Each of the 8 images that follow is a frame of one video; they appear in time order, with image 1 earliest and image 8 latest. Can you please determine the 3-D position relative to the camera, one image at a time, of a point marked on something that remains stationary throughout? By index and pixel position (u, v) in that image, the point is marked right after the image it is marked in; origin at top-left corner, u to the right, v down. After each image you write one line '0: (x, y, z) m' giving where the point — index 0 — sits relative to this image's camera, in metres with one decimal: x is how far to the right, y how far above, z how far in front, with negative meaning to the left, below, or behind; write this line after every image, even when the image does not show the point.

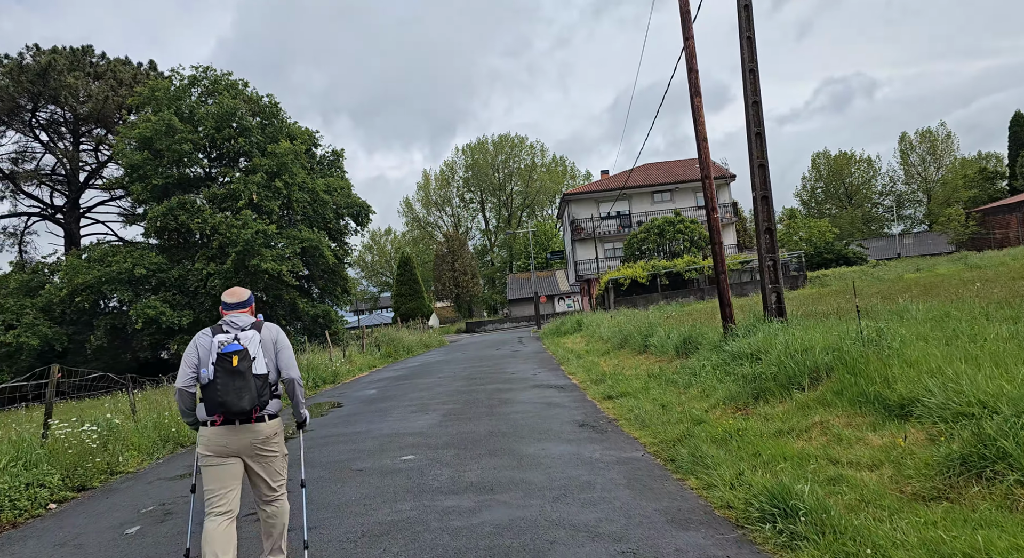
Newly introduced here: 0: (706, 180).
0: (+3.0, +1.5, +11.0) m
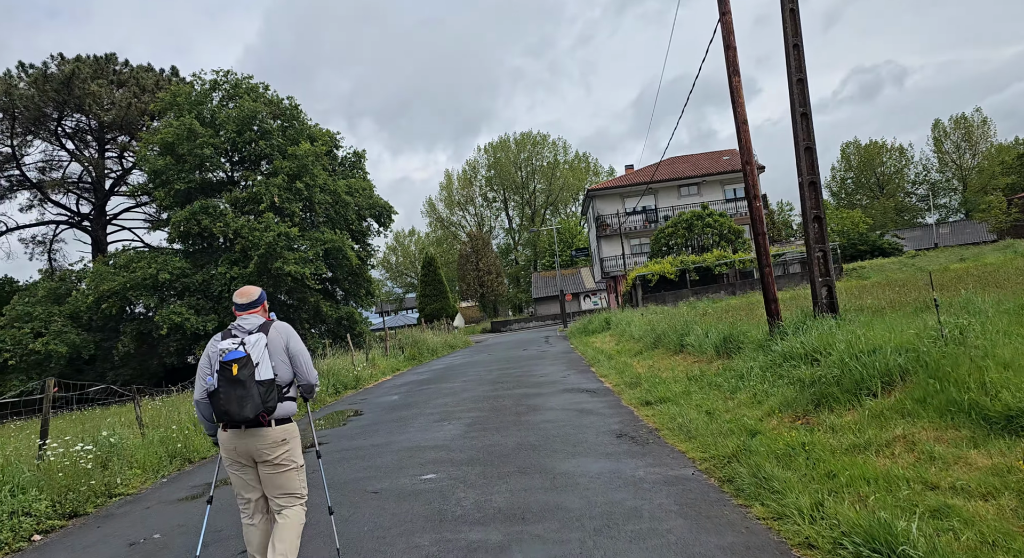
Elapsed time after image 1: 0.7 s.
0: (+3.4, +1.6, +10.2) m
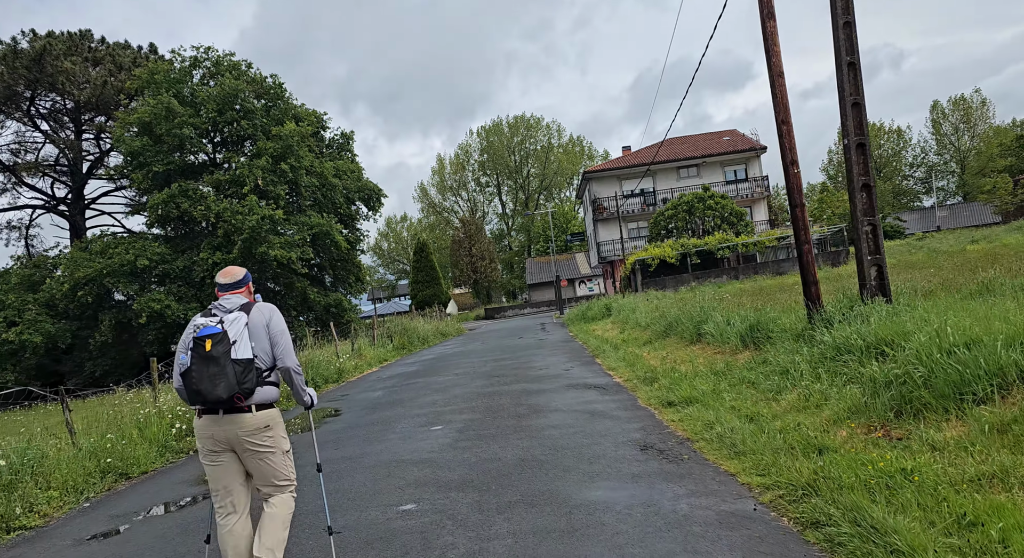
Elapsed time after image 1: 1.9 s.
0: (+3.4, +1.9, +8.7) m
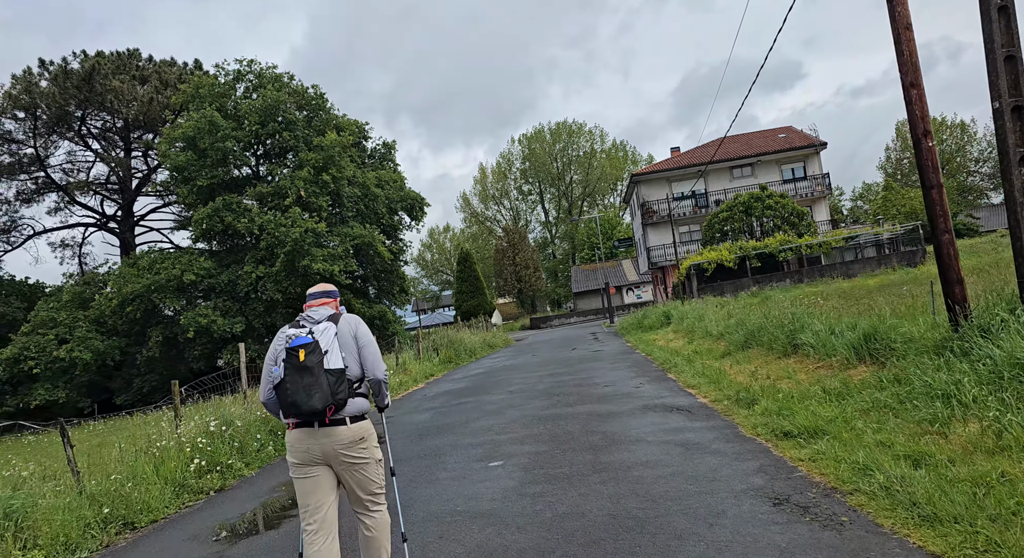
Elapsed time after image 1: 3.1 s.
0: (+4.0, +1.9, +7.1) m
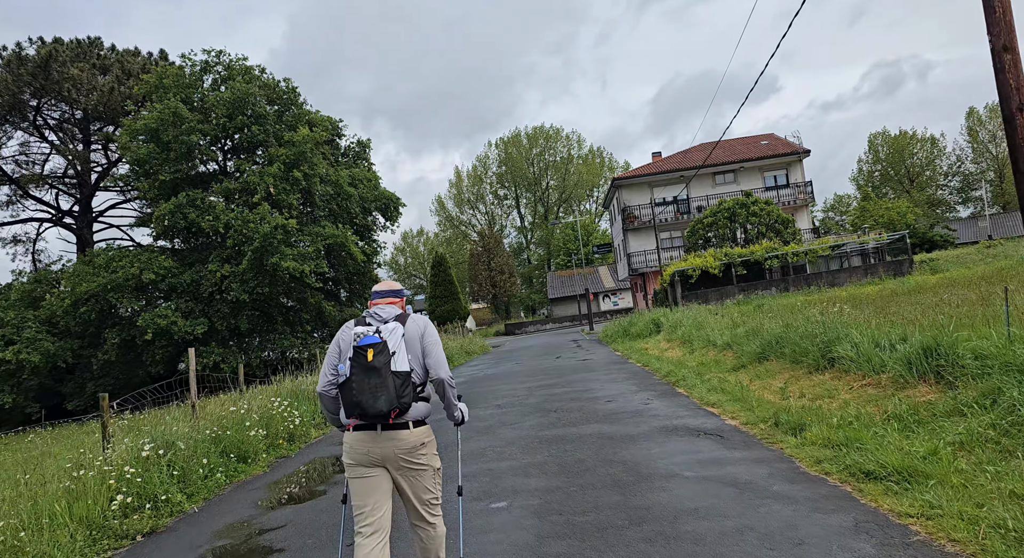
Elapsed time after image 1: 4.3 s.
0: (+4.2, +1.9, +5.9) m
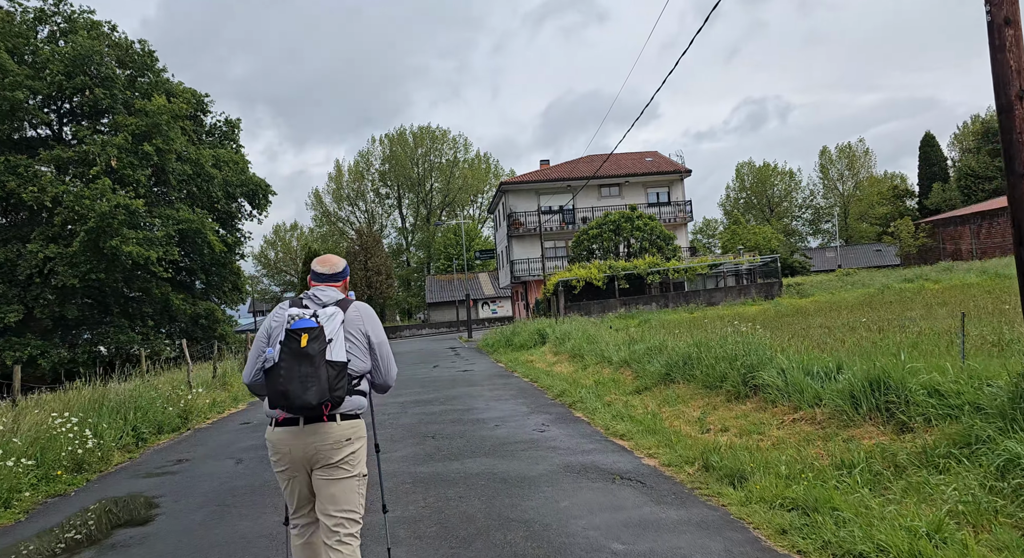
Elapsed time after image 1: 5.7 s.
0: (+3.5, +1.7, +4.9) m
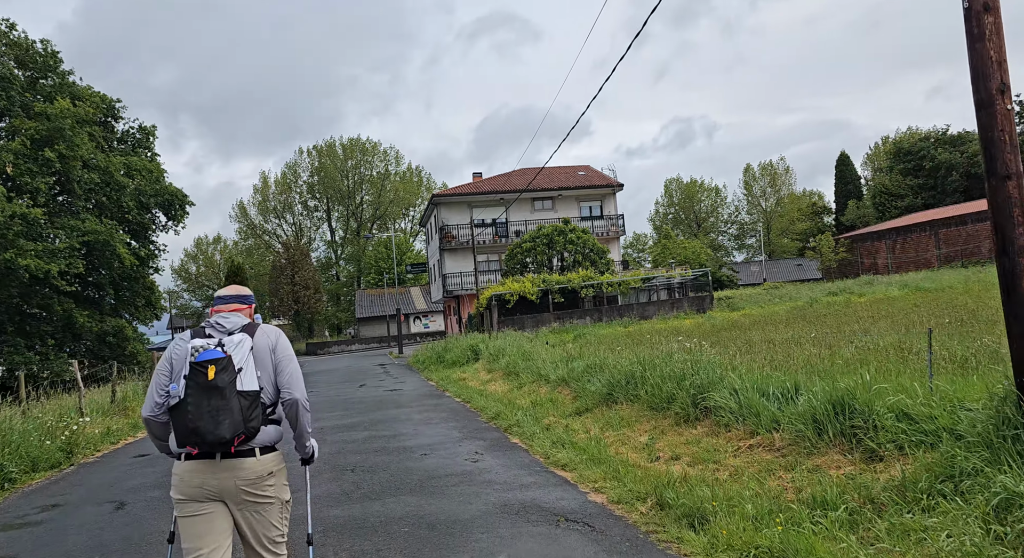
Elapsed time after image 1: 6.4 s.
0: (+3.0, +1.6, +4.5) m
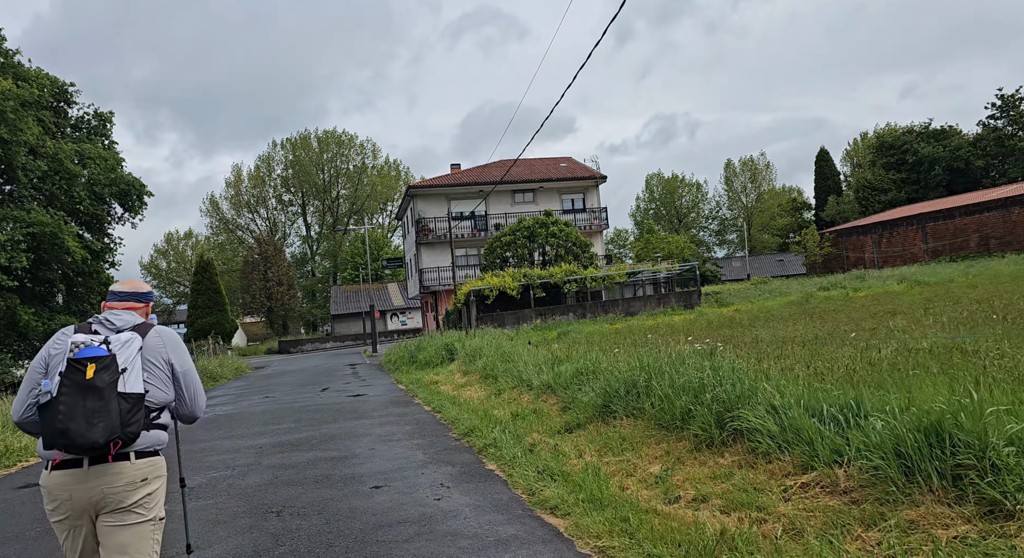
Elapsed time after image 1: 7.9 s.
0: (+2.9, +1.7, +2.9) m
